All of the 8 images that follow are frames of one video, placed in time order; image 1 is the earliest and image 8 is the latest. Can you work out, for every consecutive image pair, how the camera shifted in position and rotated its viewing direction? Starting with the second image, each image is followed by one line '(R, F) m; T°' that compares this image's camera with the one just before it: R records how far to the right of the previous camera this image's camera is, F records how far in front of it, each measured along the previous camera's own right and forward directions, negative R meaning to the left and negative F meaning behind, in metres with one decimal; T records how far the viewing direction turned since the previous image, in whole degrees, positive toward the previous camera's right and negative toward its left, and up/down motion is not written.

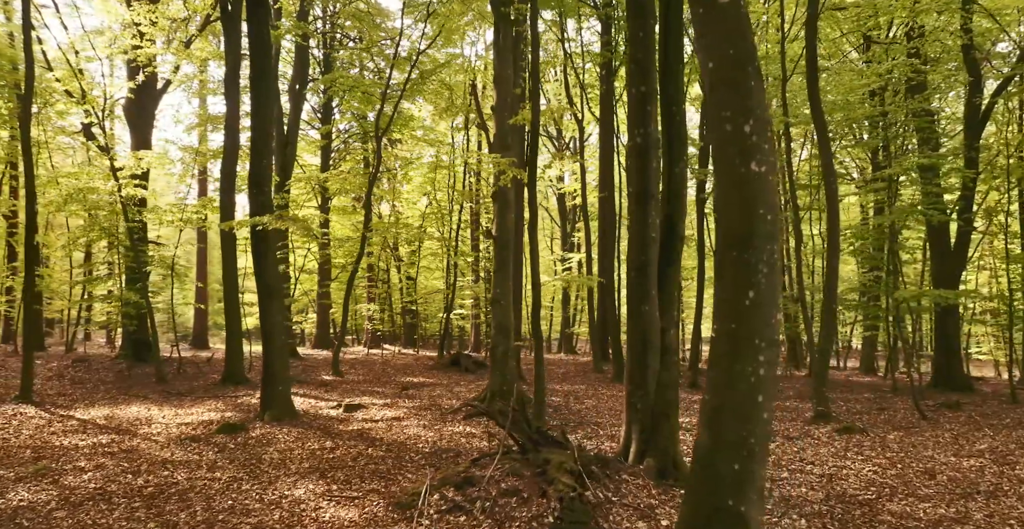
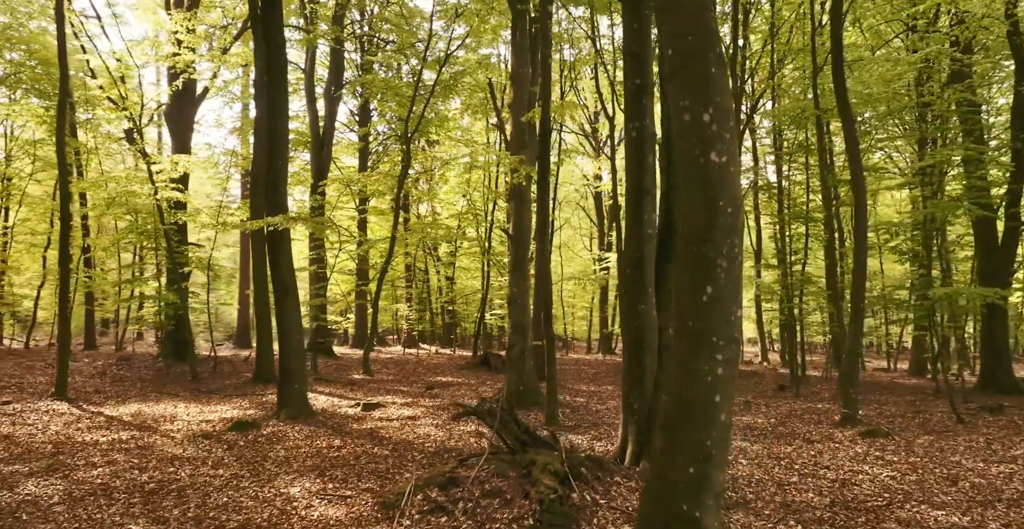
(+0.5, +0.1) m; -4°
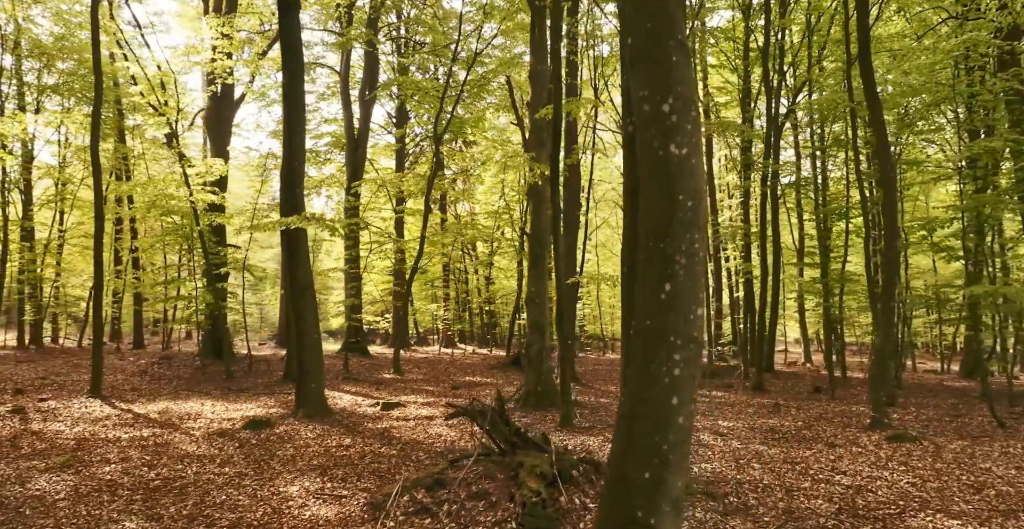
(+0.4, +0.1) m; -4°
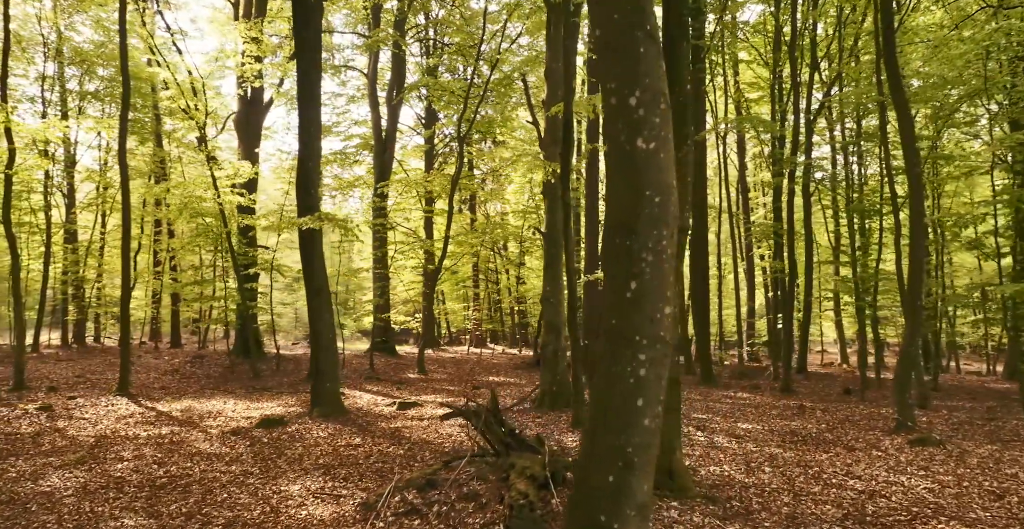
(+0.3, +0.1) m; -3°
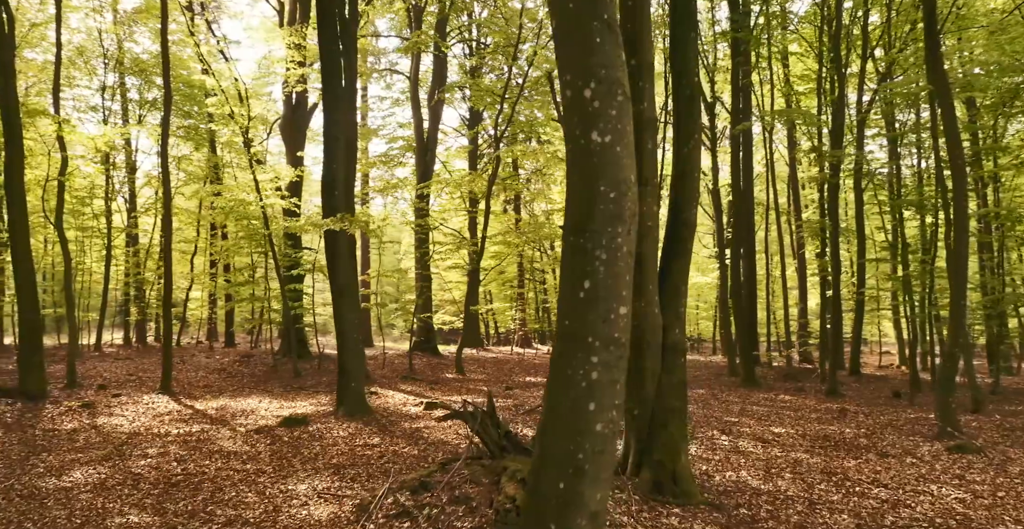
(+0.4, +0.1) m; -4°
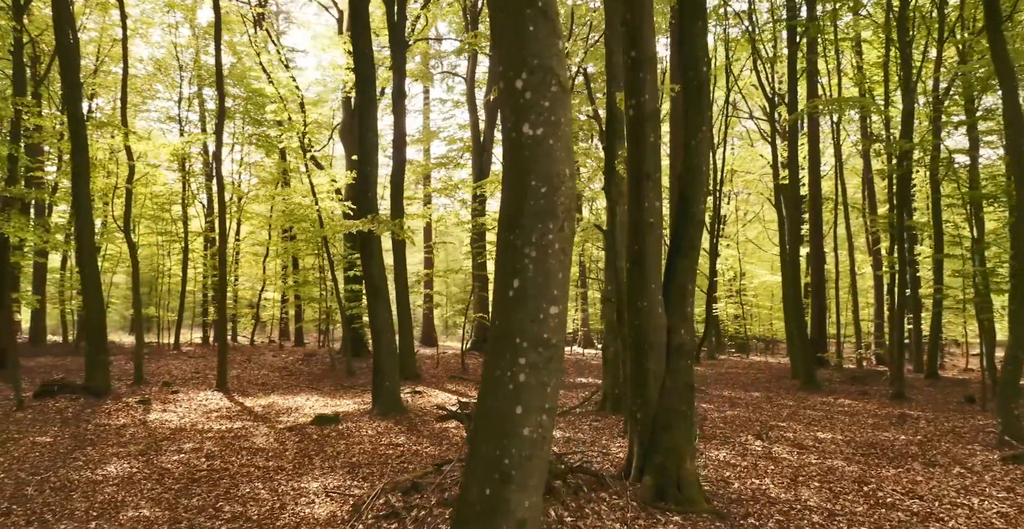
(+0.6, +0.1) m; -6°
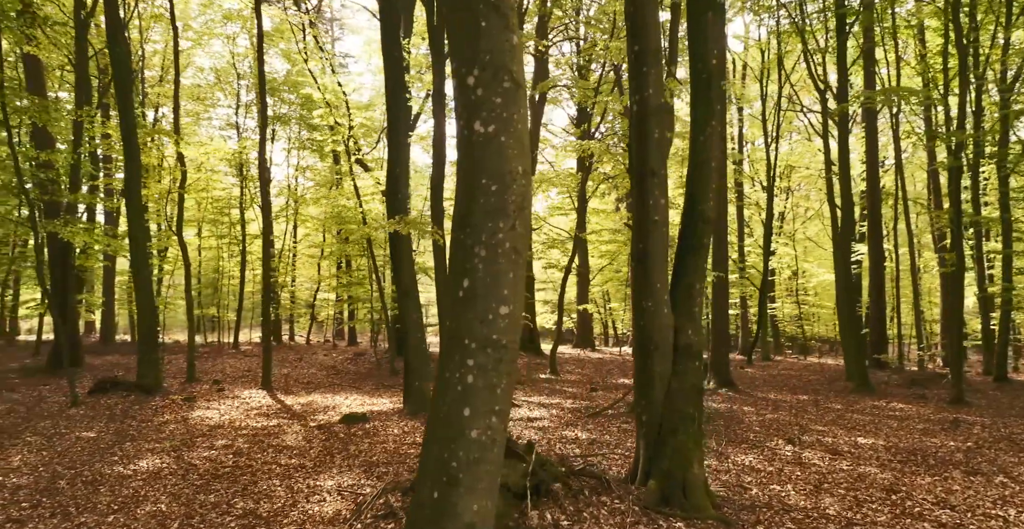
(+0.4, +0.1) m; -5°
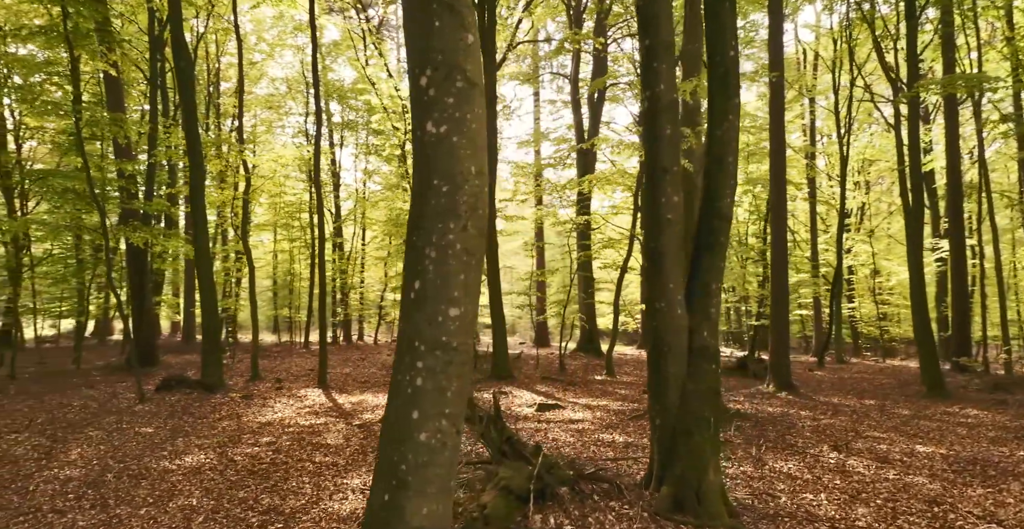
(+0.5, +0.1) m; -6°
